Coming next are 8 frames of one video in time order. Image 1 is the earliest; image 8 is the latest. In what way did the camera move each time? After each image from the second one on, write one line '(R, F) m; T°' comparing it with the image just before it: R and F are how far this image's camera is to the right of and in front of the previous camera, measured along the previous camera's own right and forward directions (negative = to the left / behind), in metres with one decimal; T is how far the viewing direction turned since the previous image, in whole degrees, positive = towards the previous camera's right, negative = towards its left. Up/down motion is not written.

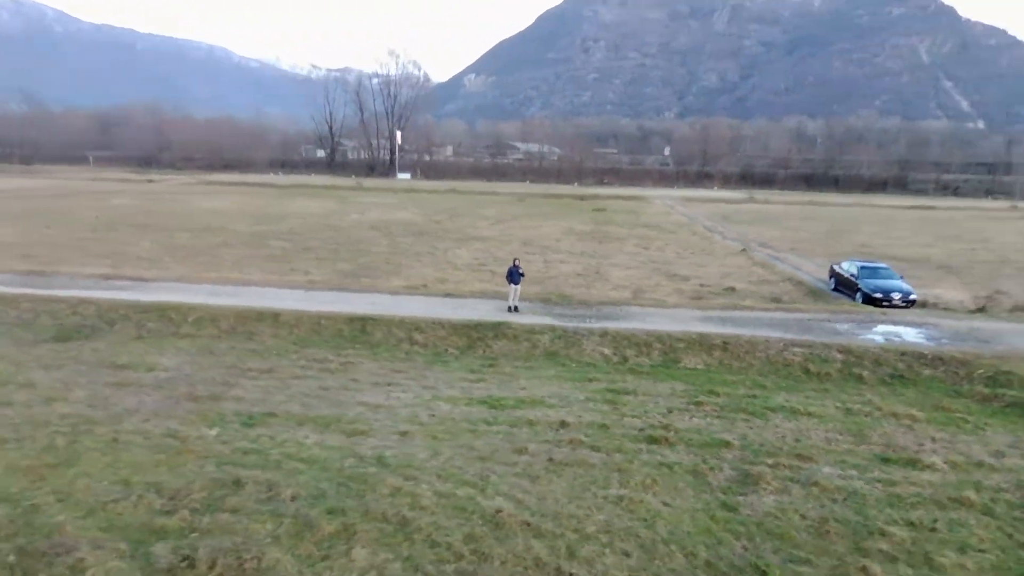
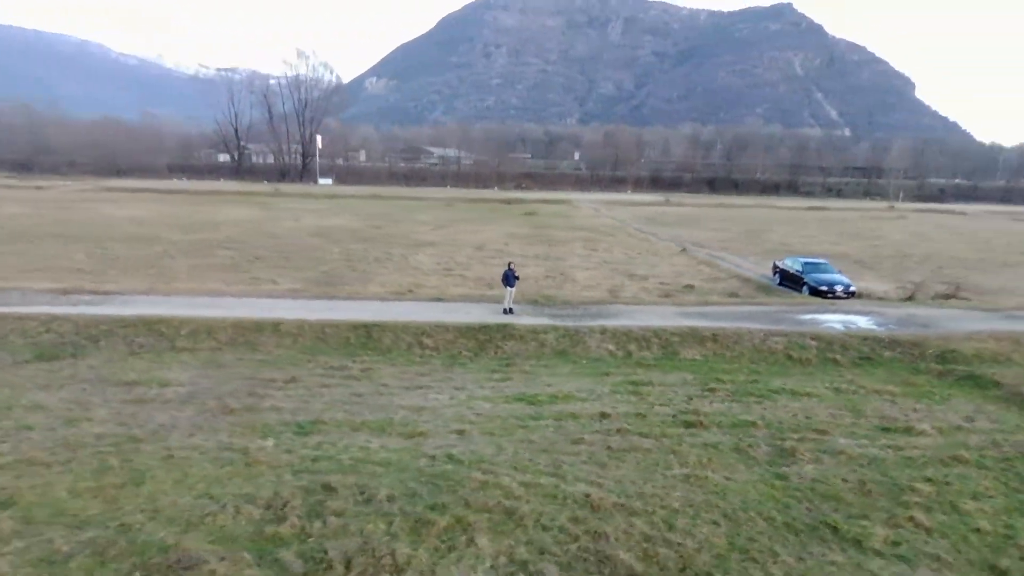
(-2.7, -0.4) m; +8°
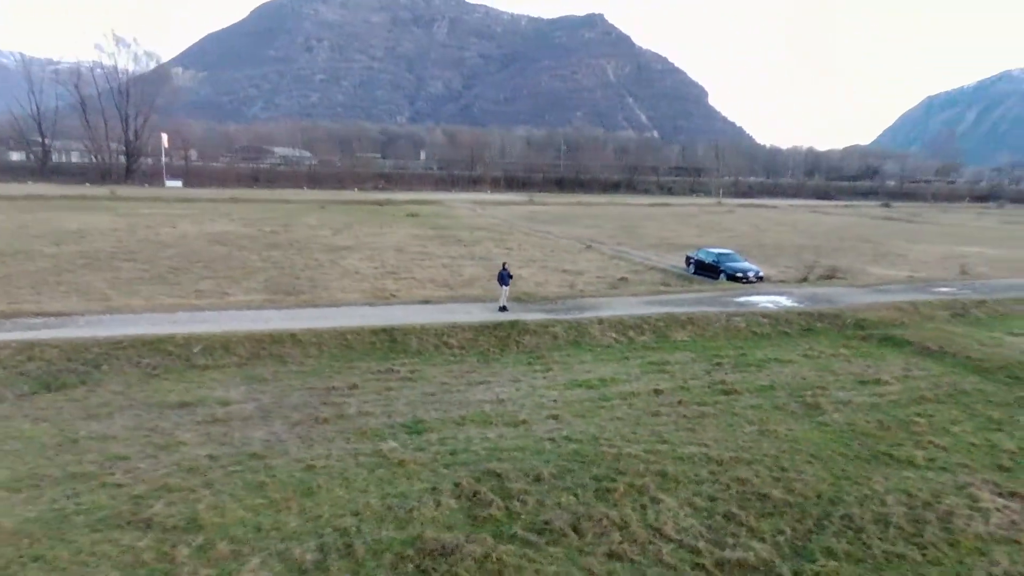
(-5.0, -0.6) m; +15°
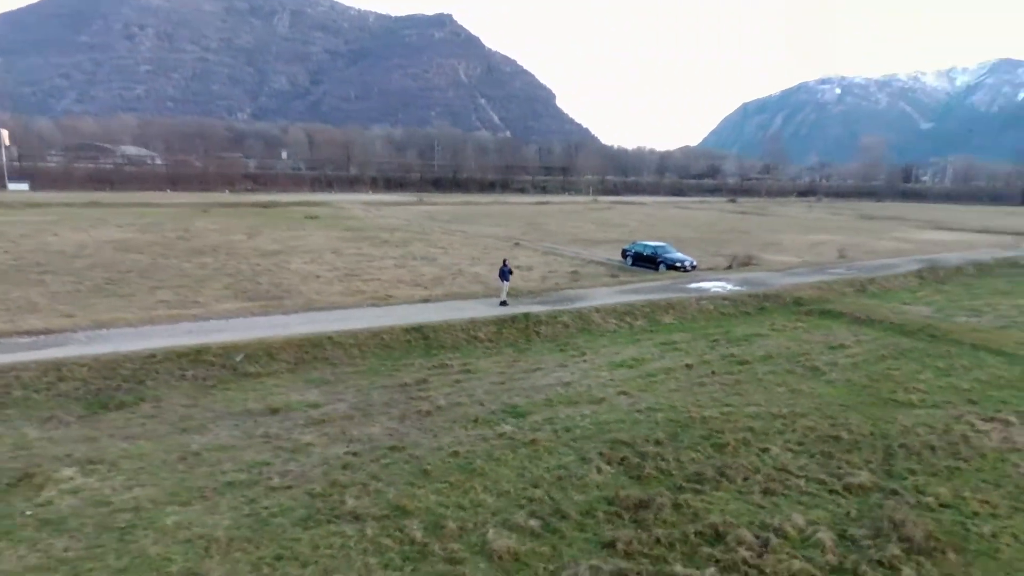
(-4.8, -0.6) m; +13°
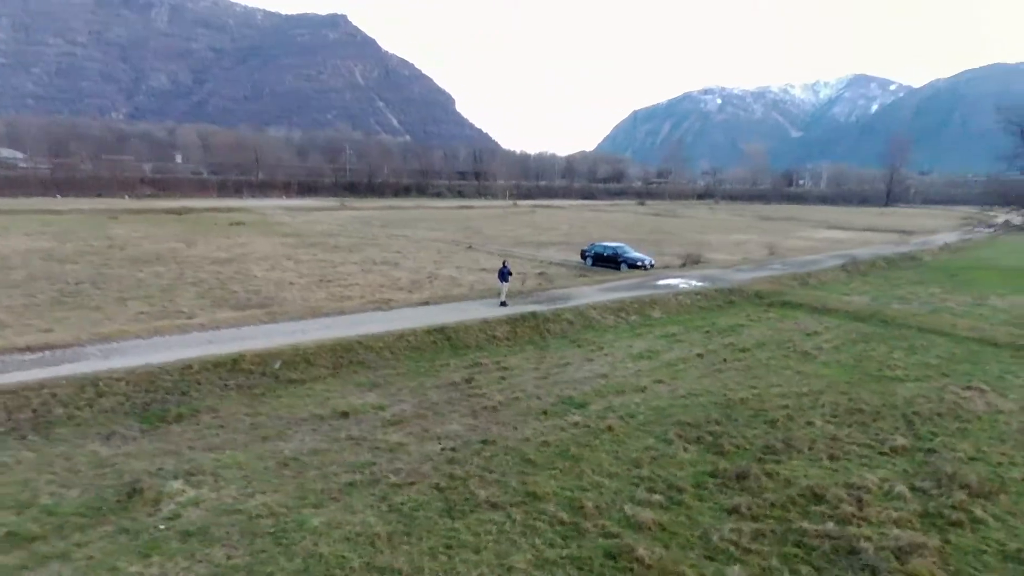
(-3.4, -0.4) m; +9°
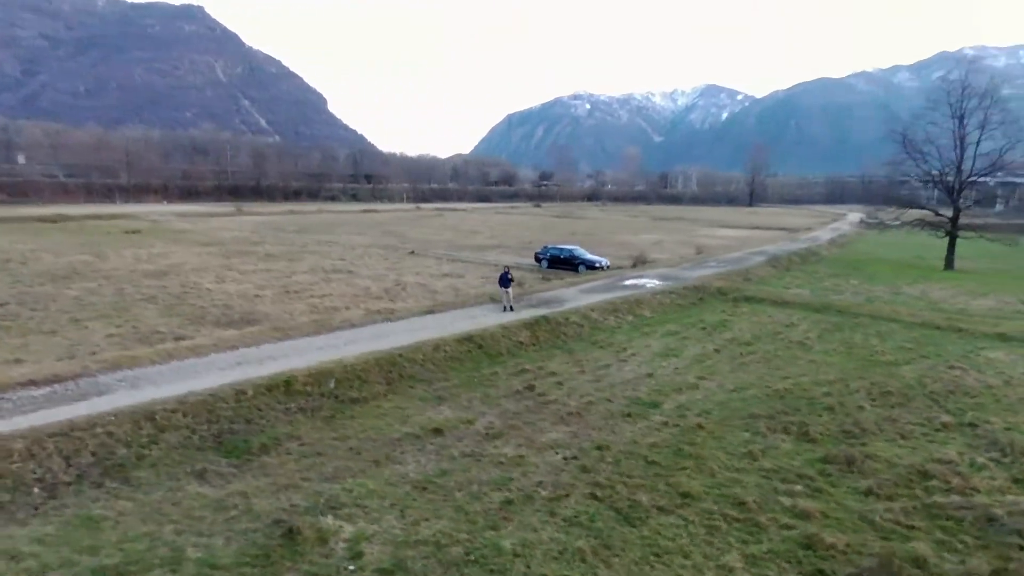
(-4.2, +0.5) m; +11°
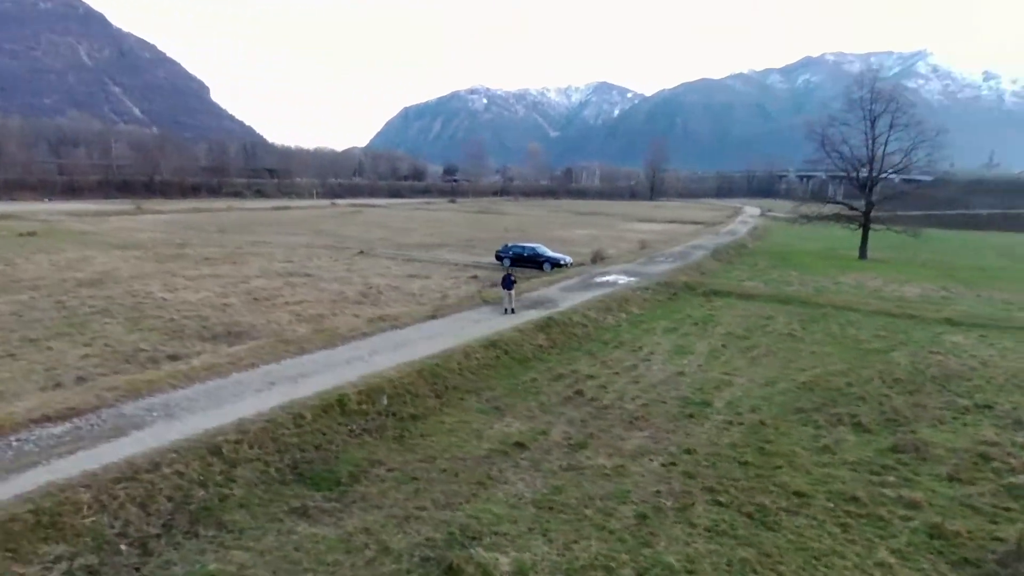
(-3.4, +0.7) m; +9°
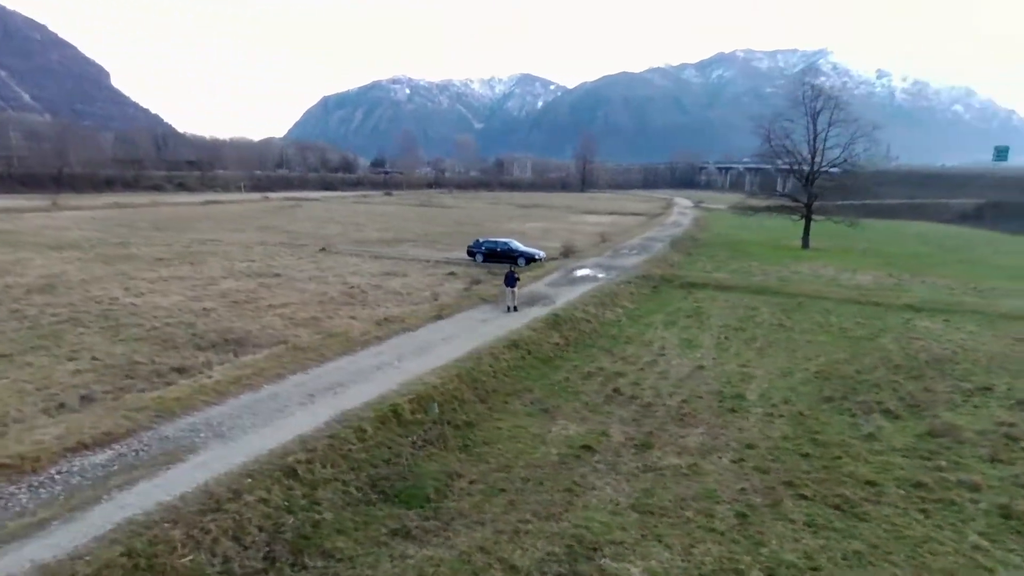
(-2.5, +0.4) m; +7°
